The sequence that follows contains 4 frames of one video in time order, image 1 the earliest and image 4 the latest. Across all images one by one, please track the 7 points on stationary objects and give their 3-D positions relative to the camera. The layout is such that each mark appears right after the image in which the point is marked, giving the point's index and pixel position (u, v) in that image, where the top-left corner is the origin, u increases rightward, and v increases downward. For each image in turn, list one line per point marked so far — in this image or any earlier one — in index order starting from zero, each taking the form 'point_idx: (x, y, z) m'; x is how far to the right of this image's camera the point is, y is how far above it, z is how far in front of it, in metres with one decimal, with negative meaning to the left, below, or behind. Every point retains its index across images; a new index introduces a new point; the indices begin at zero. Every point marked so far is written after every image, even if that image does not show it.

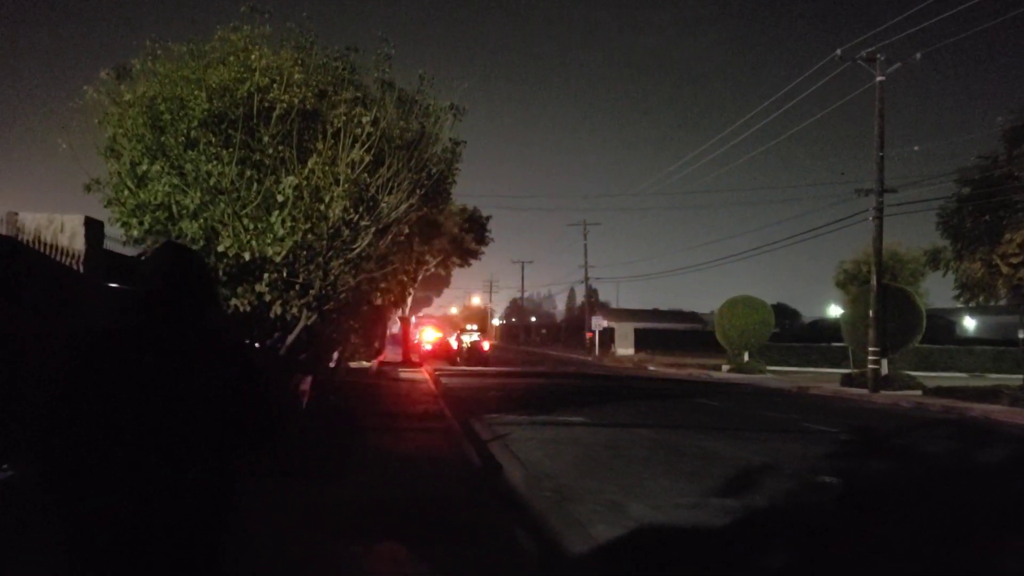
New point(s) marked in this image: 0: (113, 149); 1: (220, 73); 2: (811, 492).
0: (-5.3, +1.8, +14.5) m
1: (-3.9, +2.8, +14.5) m
2: (+3.9, -2.6, +14.3) m
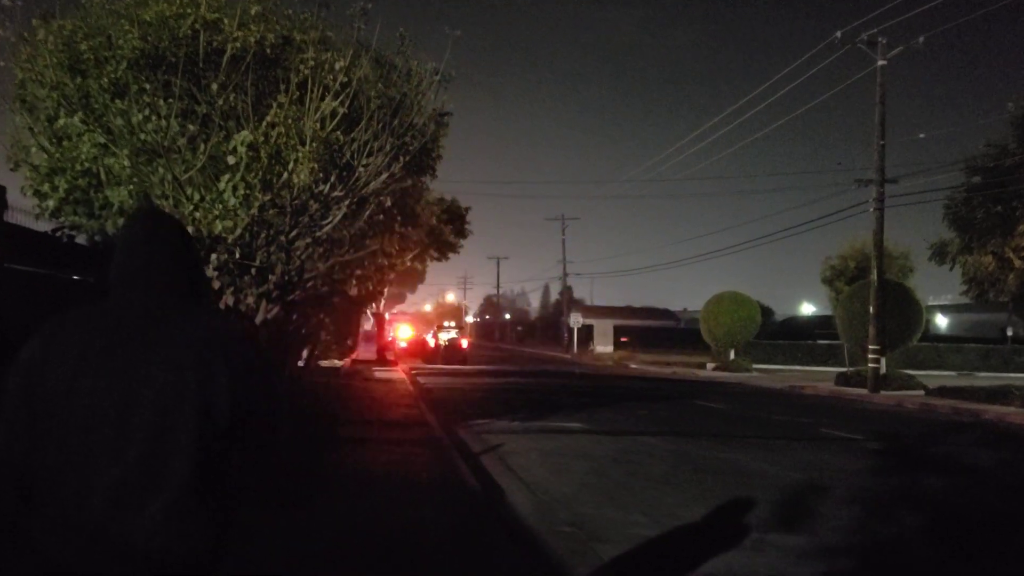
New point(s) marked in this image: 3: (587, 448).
0: (-5.2, +2.0, +11.8) m
1: (-3.8, +3.0, +11.8) m
2: (+3.9, -2.5, +11.8) m
3: (+1.2, -2.7, +18.2) m
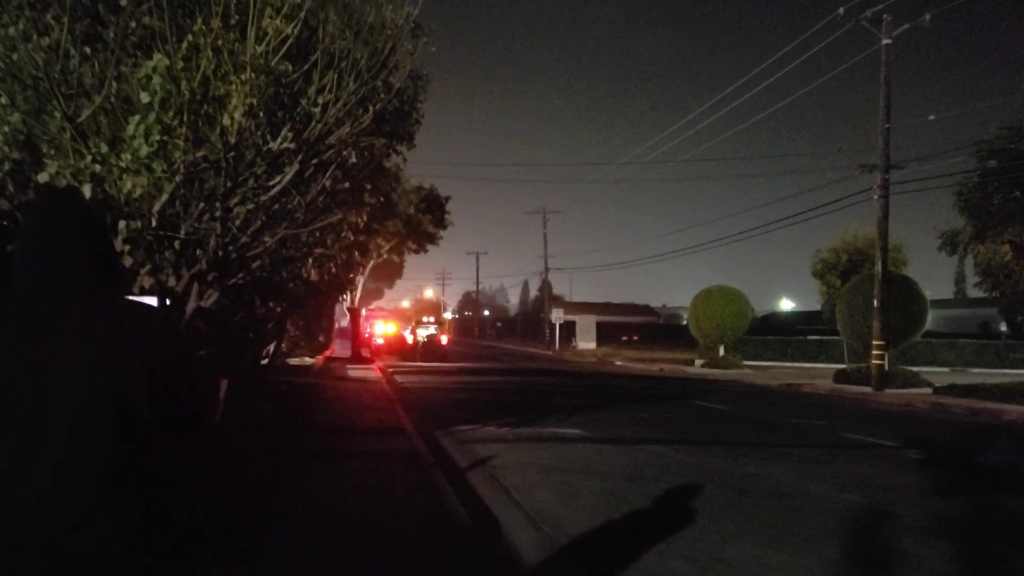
0: (-5.2, +2.2, +9.0) m
1: (-3.8, +3.2, +9.0) m
2: (+4.0, -2.3, +9.3) m
3: (+1.1, -2.5, +15.6) m
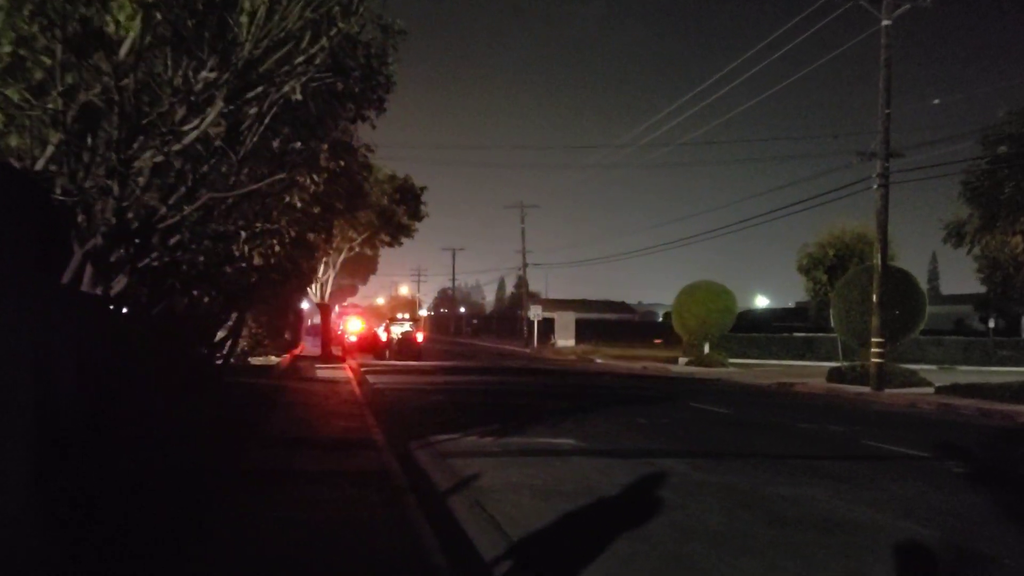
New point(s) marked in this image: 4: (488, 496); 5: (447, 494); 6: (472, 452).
0: (-5.2, +2.3, +6.5) m
1: (-3.8, +3.3, +6.5) m
2: (+4.0, -2.2, +6.9) m
3: (+1.0, -2.3, +13.2) m
4: (-0.3, -2.3, +12.4) m
5: (-0.7, -2.3, +12.5) m
6: (-0.5, -2.4, +15.7) m
